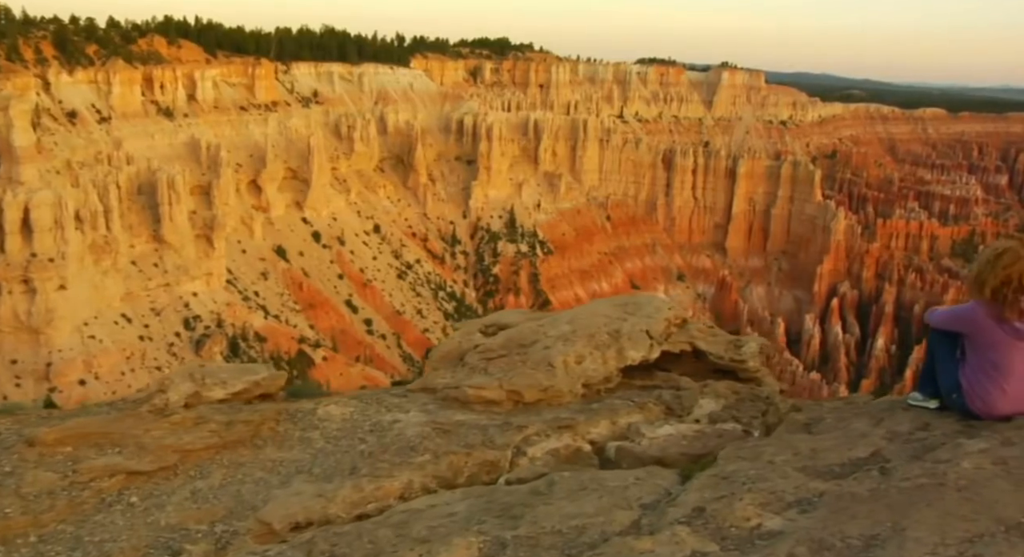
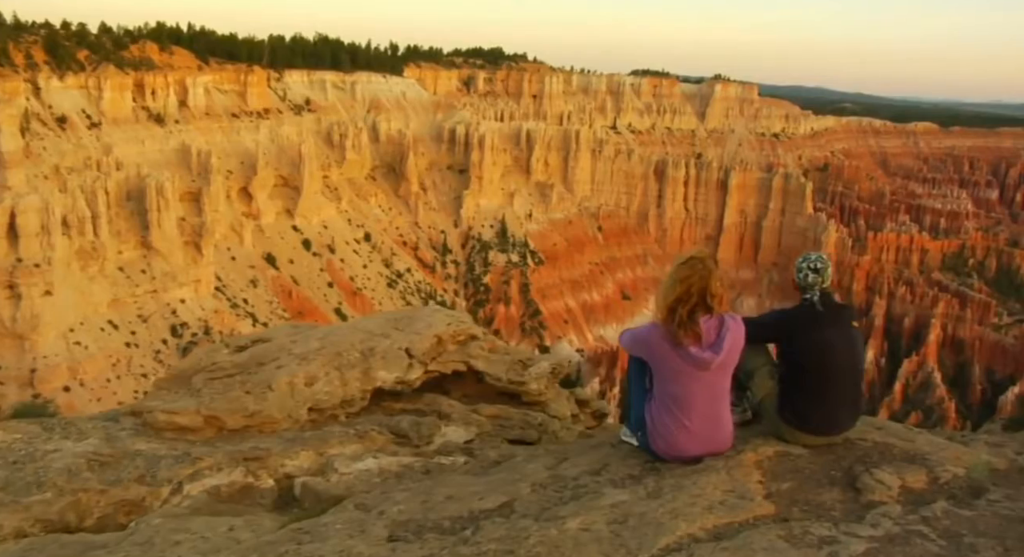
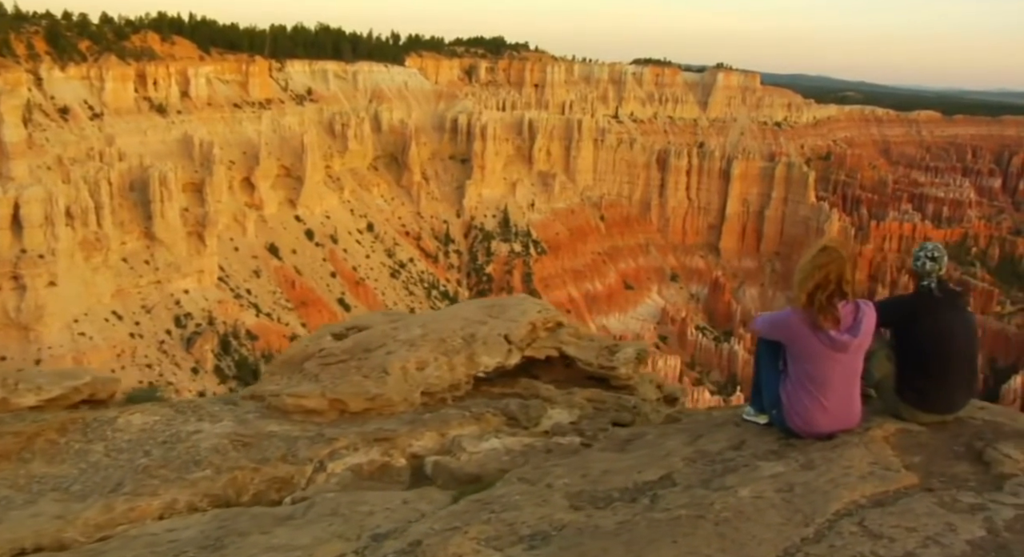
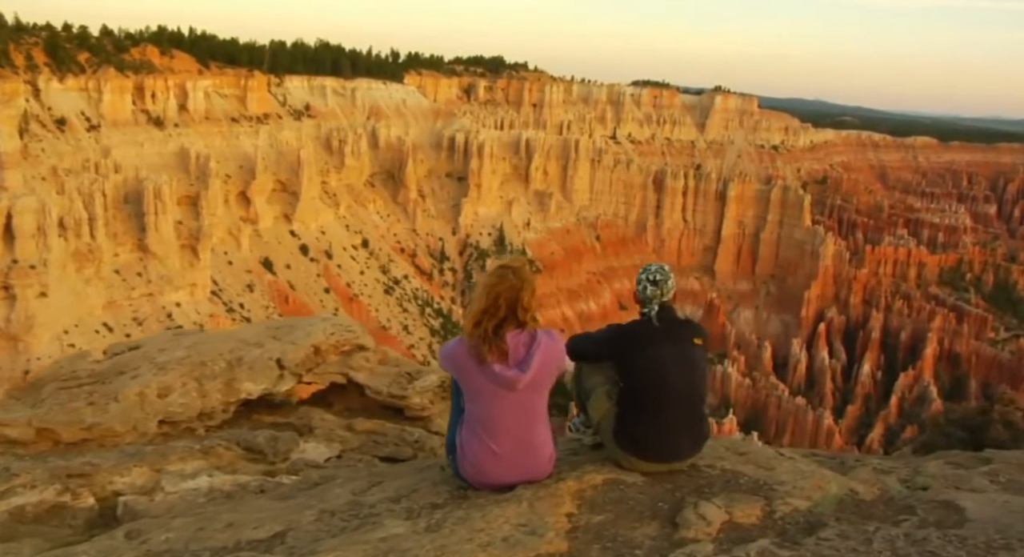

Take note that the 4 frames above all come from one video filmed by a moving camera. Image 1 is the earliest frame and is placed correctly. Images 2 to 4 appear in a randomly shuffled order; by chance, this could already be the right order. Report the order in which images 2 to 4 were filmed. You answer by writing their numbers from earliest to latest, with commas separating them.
3, 2, 4
